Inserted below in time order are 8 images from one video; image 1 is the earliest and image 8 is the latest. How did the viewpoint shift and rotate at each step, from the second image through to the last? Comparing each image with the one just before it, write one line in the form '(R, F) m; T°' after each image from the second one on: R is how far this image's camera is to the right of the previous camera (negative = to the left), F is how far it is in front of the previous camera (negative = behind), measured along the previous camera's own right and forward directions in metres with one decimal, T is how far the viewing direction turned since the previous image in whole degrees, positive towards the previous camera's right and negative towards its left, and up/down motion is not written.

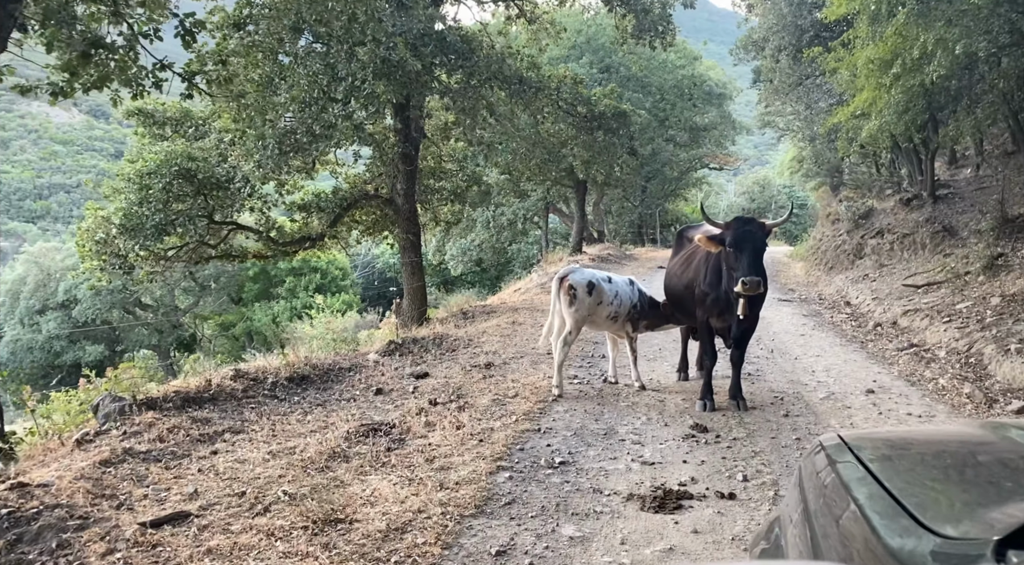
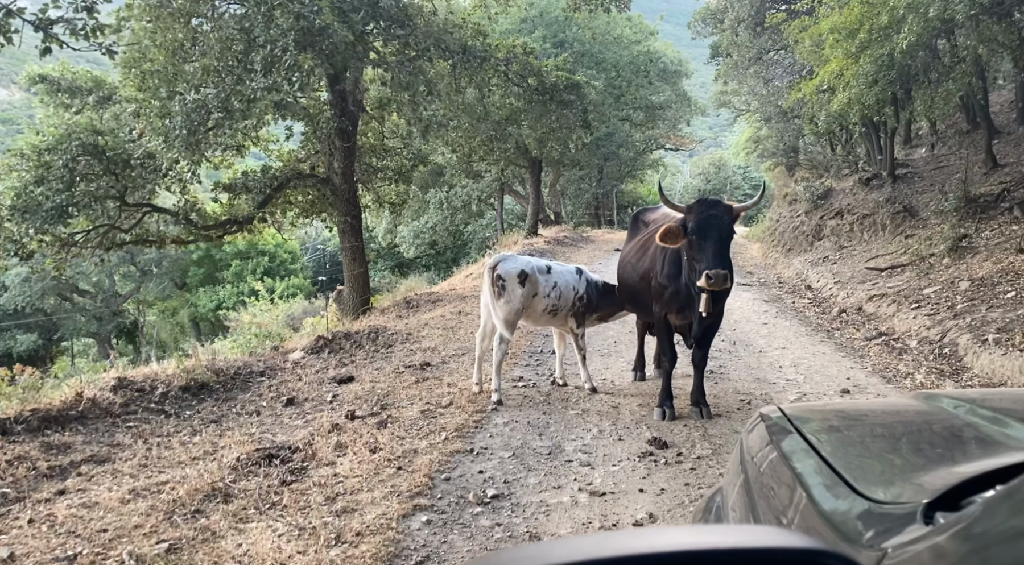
(+0.2, +1.1) m; +2°
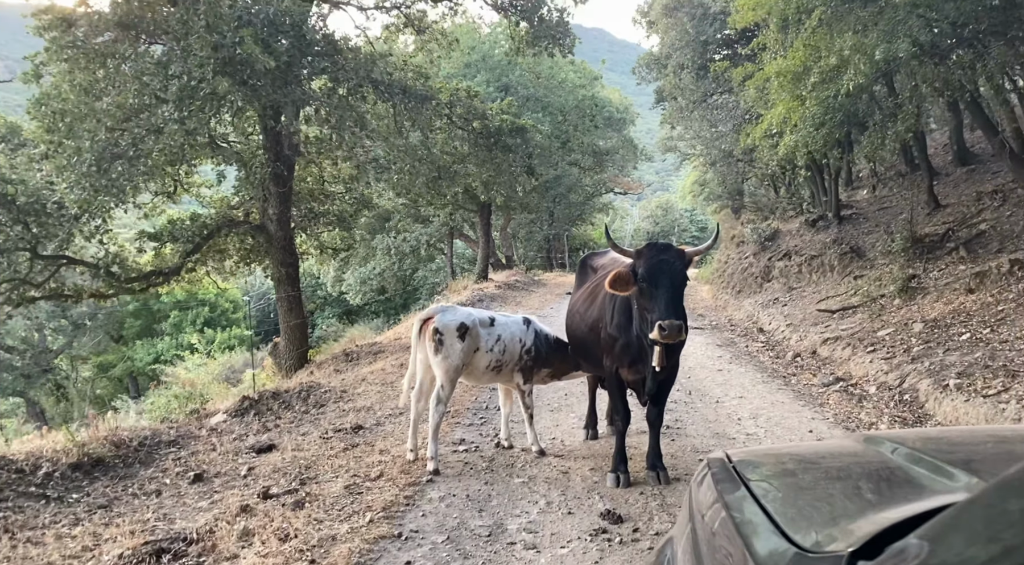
(+0.1, +0.7) m; +3°
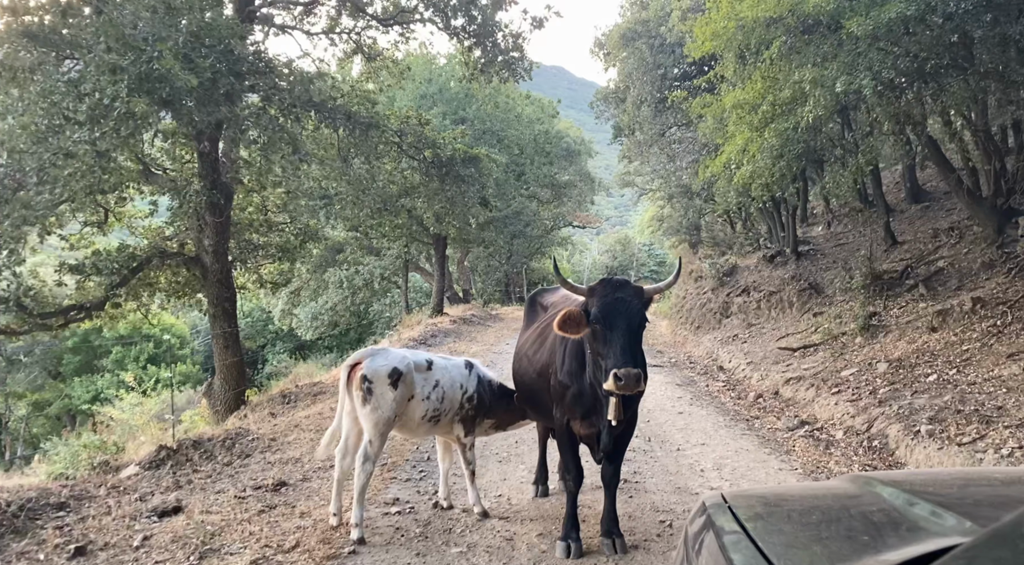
(+0.1, +0.8) m; +2°
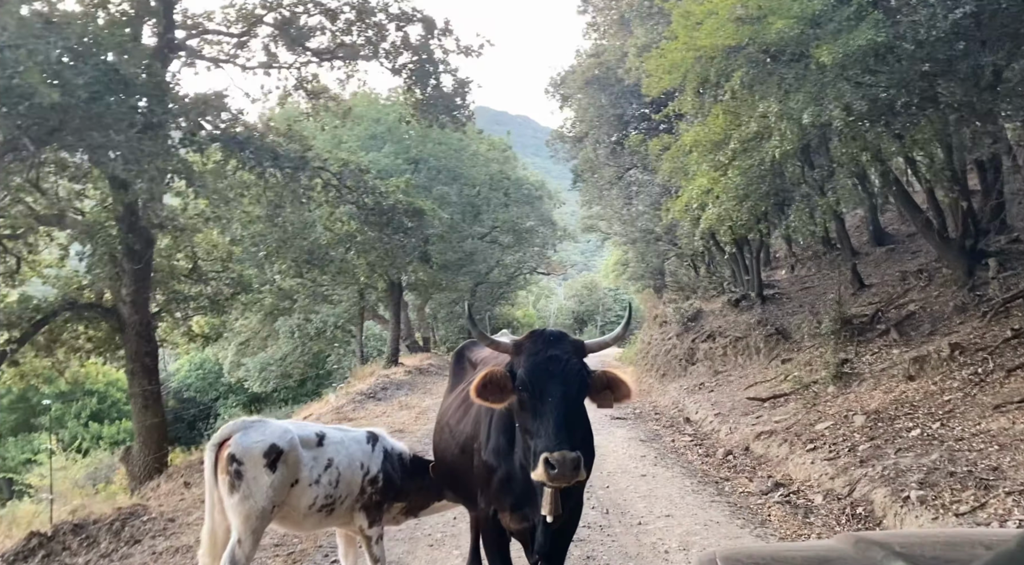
(+0.3, +1.3) m; +2°
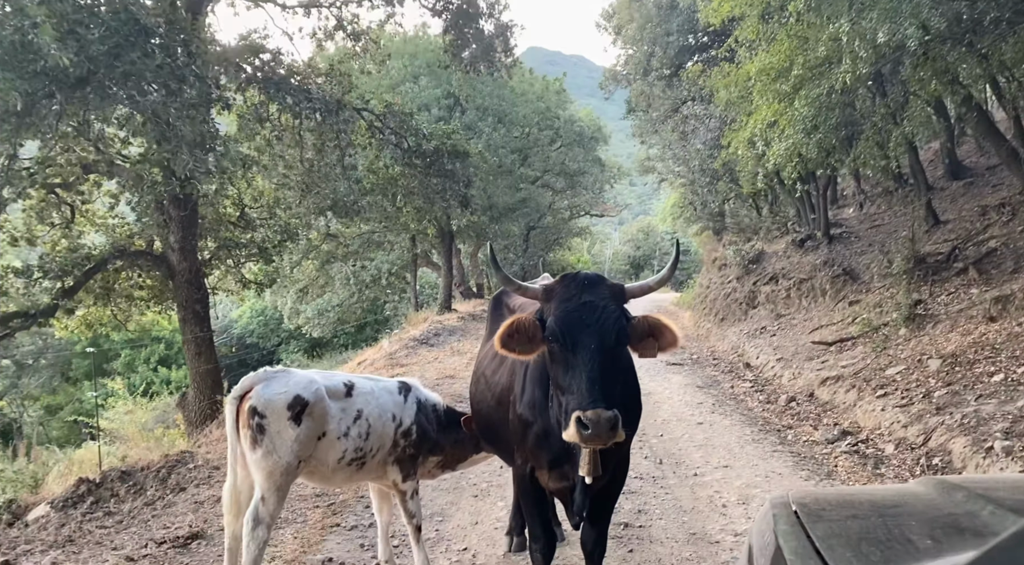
(+0.1, +0.4) m; -3°
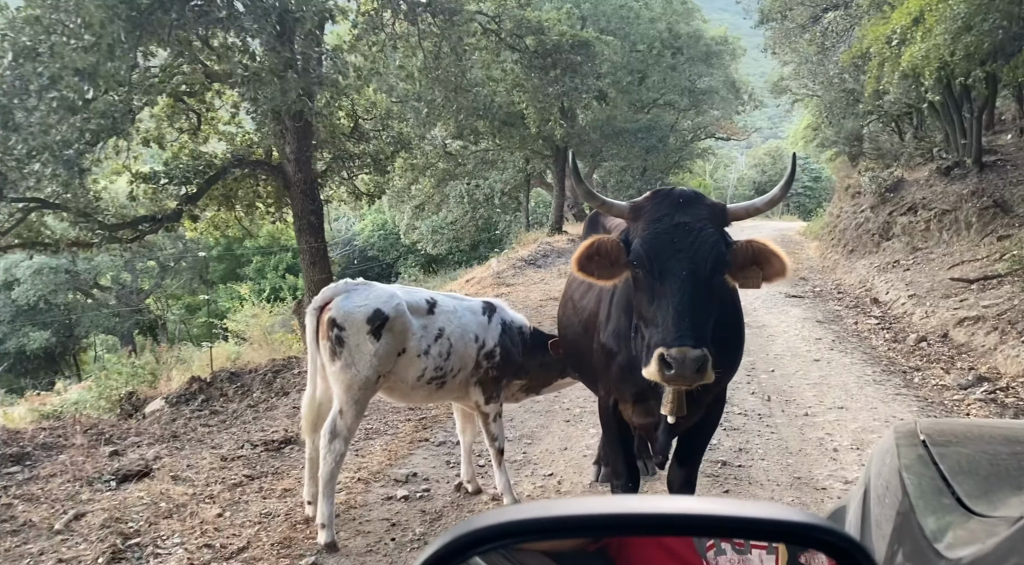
(+0.1, +0.2) m; -7°
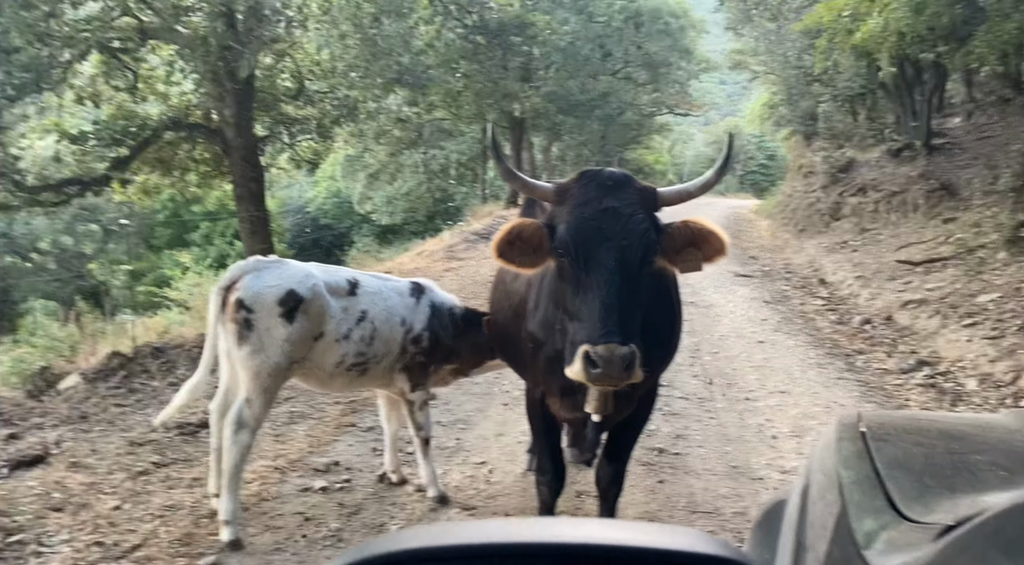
(+0.1, +0.3) m; +3°
